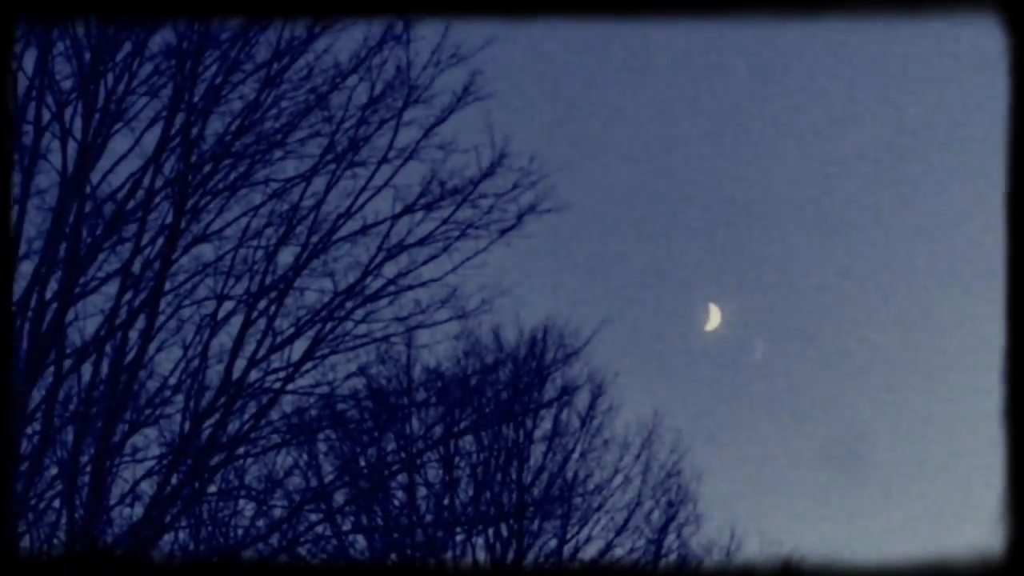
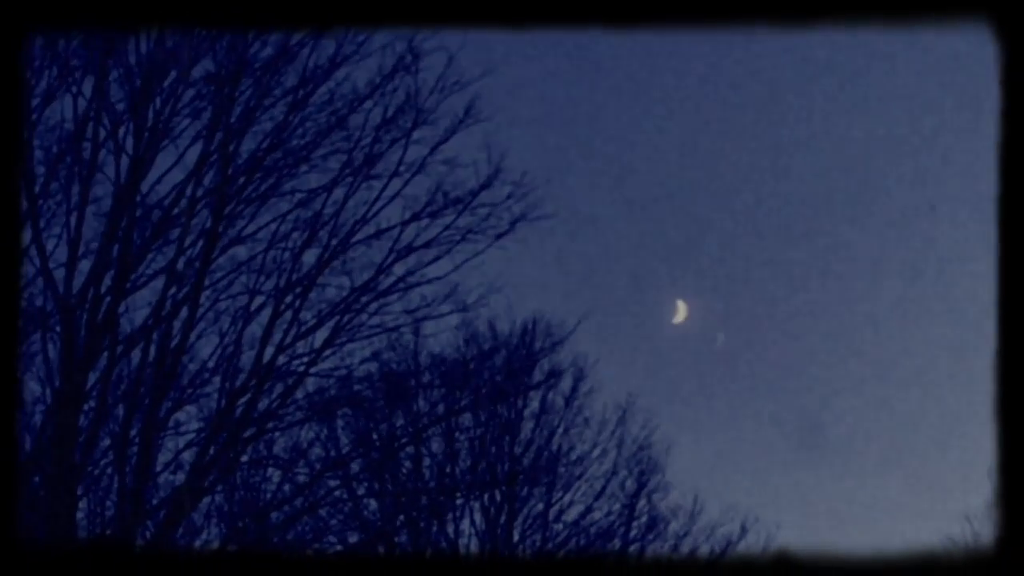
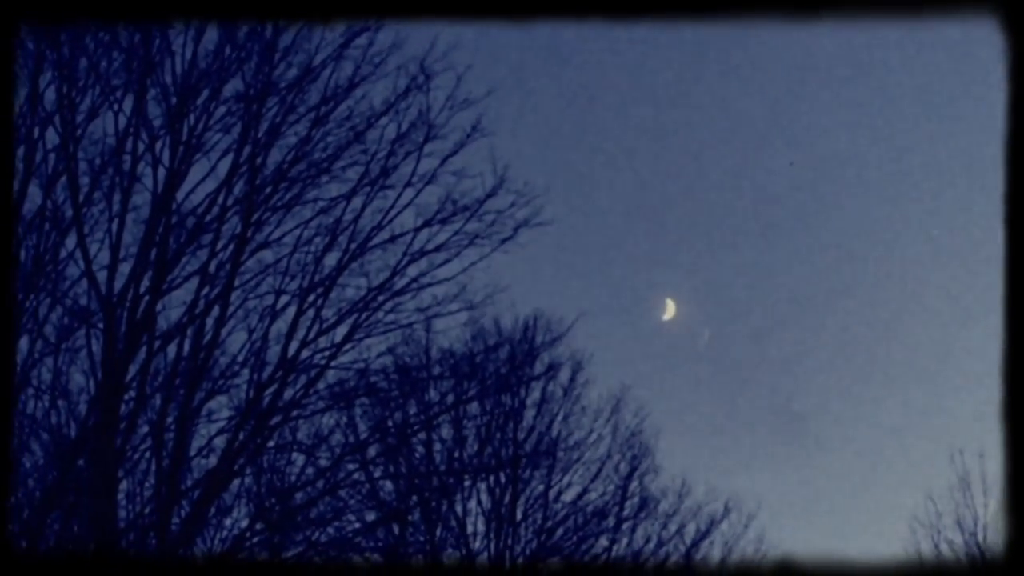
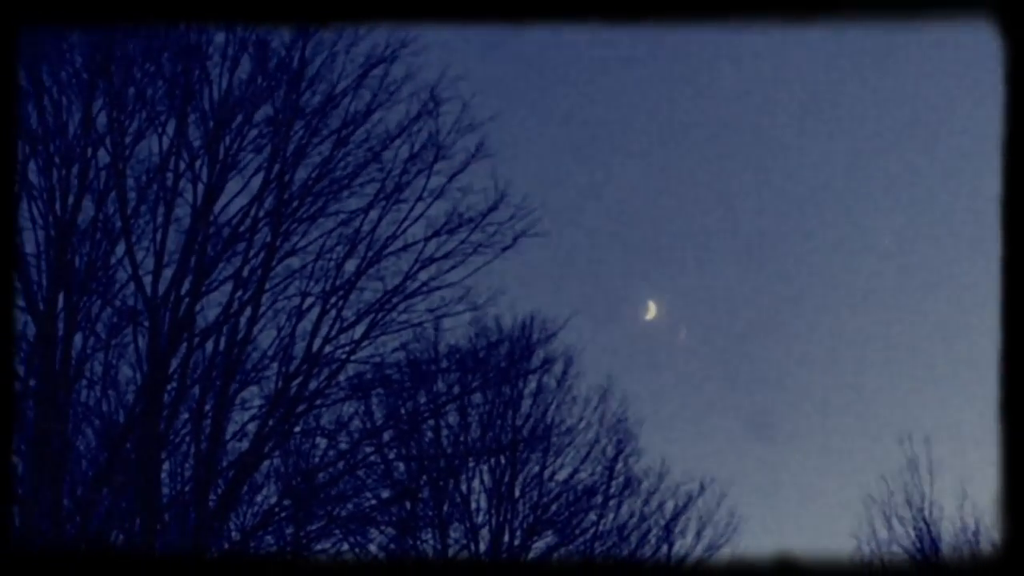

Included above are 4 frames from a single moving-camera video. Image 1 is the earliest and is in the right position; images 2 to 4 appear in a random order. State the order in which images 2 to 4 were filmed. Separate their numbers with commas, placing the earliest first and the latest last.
2, 3, 4
